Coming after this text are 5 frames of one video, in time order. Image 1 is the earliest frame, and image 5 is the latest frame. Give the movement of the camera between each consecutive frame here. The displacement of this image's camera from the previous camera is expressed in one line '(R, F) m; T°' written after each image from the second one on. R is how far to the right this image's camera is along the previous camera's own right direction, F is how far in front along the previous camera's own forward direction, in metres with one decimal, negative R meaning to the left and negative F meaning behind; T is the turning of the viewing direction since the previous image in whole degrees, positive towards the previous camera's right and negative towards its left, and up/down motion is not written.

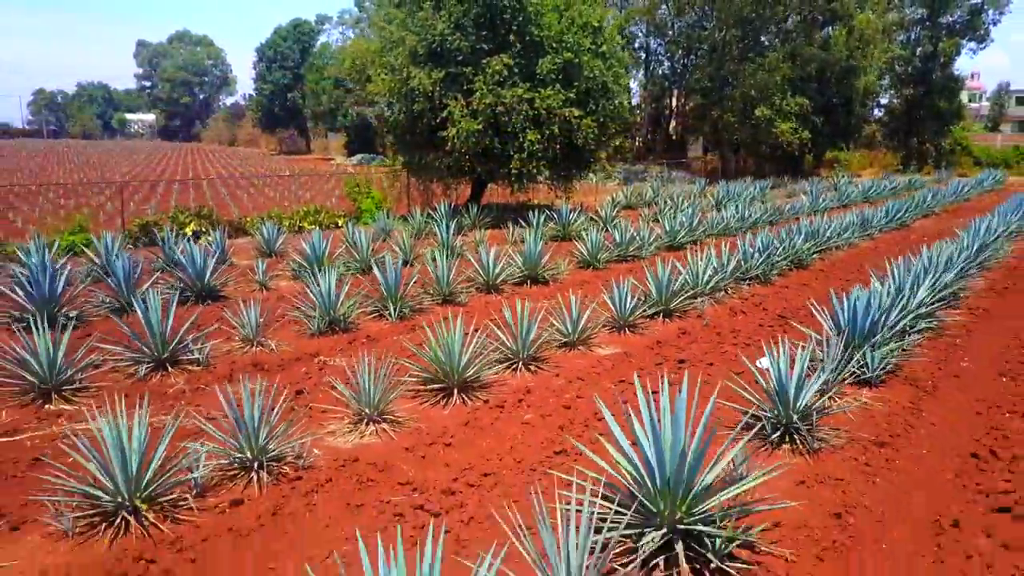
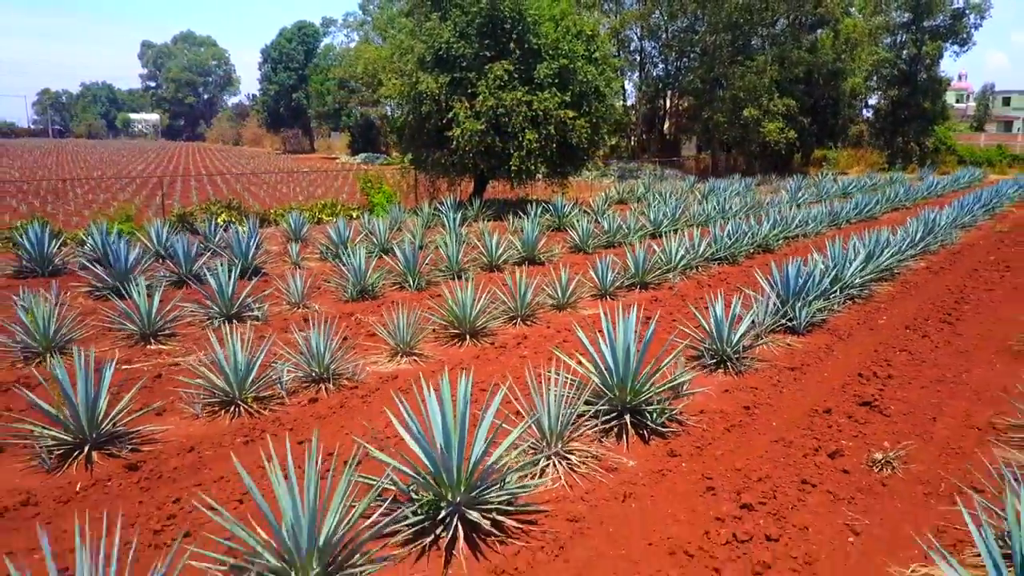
(0.0, -1.4) m; 0°
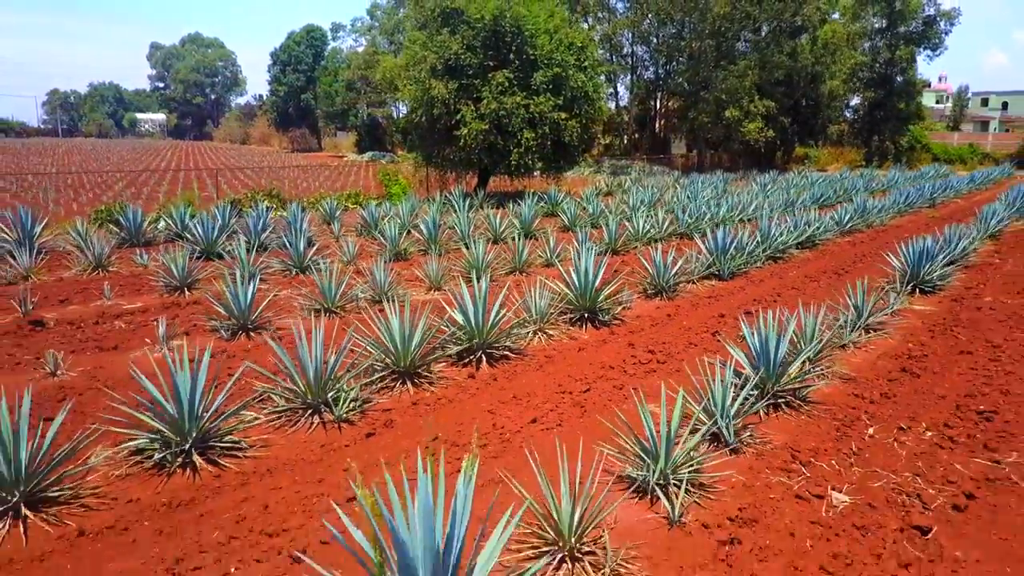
(0.0, -2.5) m; 0°
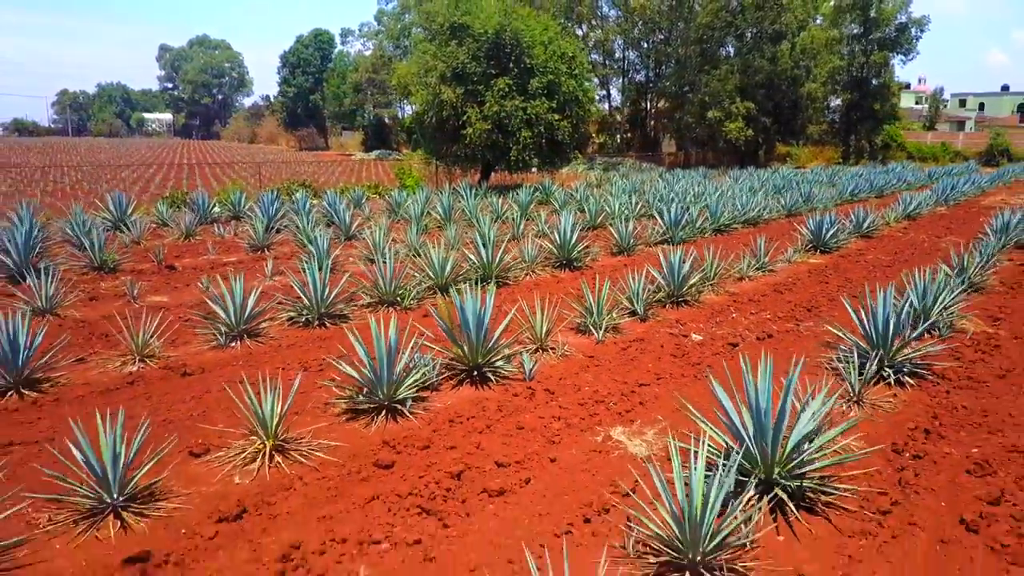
(0.0, -2.7) m; 0°
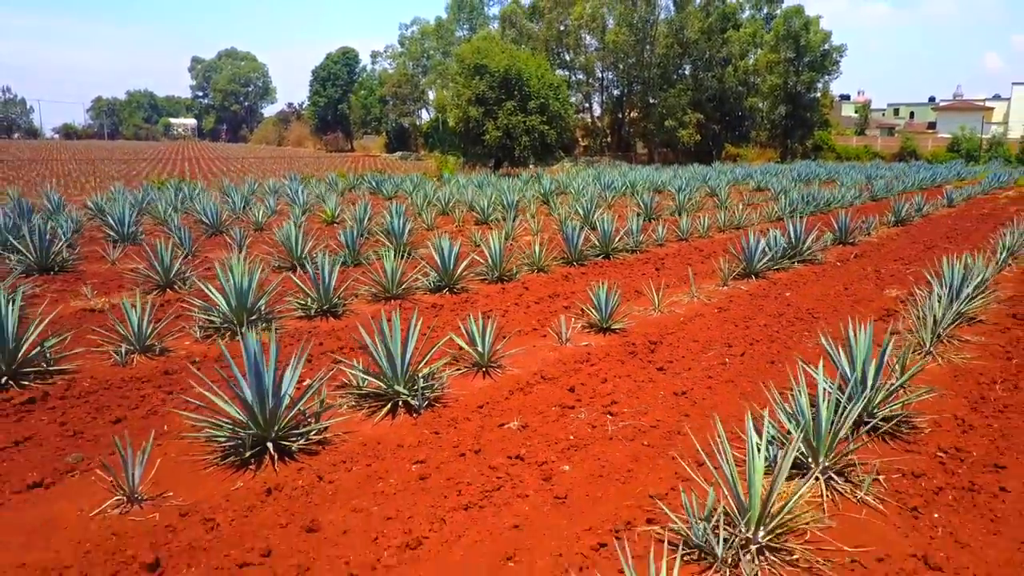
(-0.3, -10.0) m; 0°
